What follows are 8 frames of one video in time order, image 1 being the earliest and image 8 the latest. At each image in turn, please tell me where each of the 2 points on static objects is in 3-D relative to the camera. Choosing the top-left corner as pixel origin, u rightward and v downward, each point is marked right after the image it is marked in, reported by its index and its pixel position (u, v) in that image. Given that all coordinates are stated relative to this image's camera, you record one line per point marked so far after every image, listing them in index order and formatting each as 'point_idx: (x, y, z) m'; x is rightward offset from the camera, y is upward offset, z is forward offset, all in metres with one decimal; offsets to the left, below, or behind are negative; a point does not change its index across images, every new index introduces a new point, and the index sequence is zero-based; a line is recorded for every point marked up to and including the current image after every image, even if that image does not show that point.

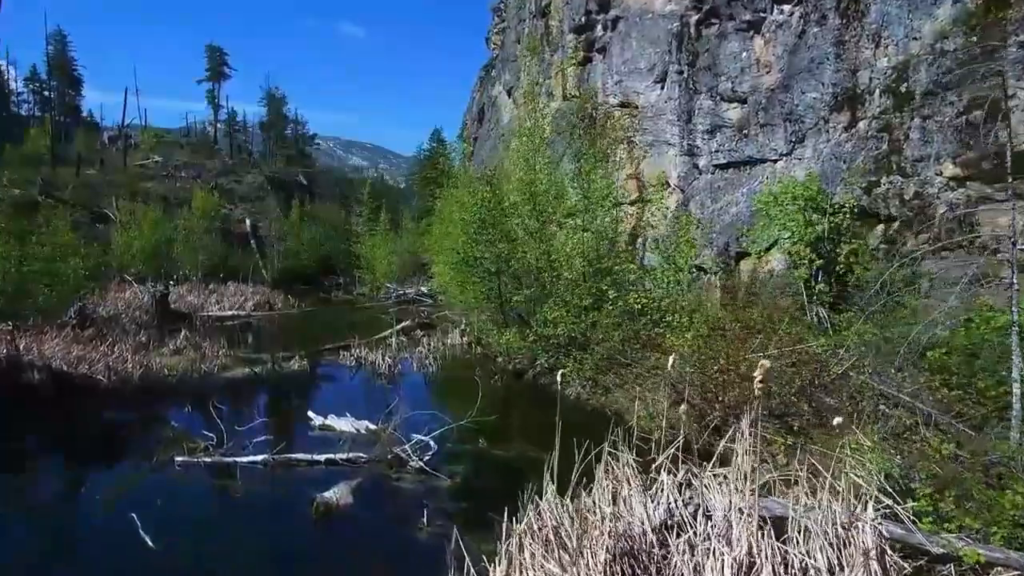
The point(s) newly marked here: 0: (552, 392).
0: (+1.0, -2.8, +16.2) m
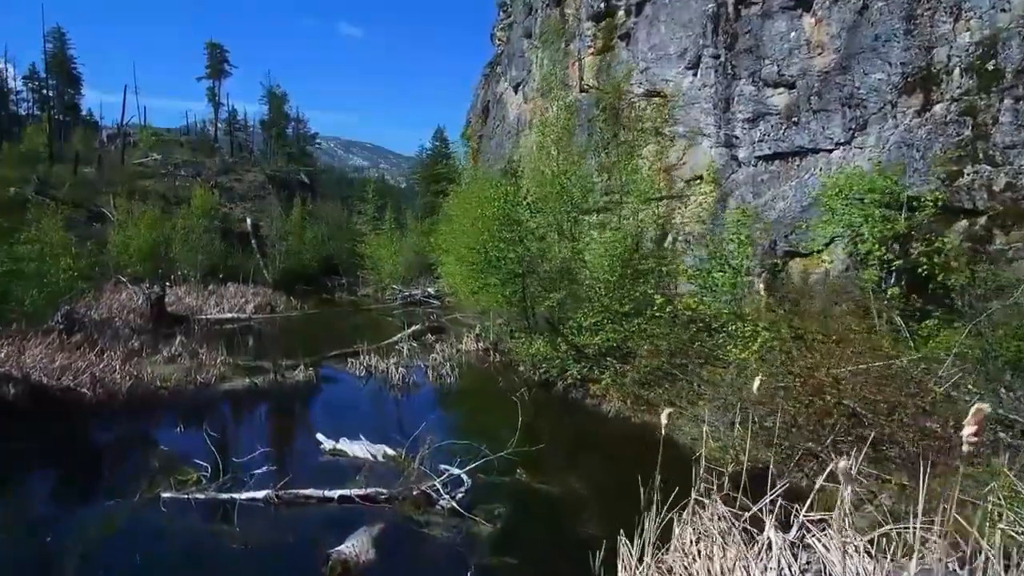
0: (+1.7, -2.8, +14.6) m
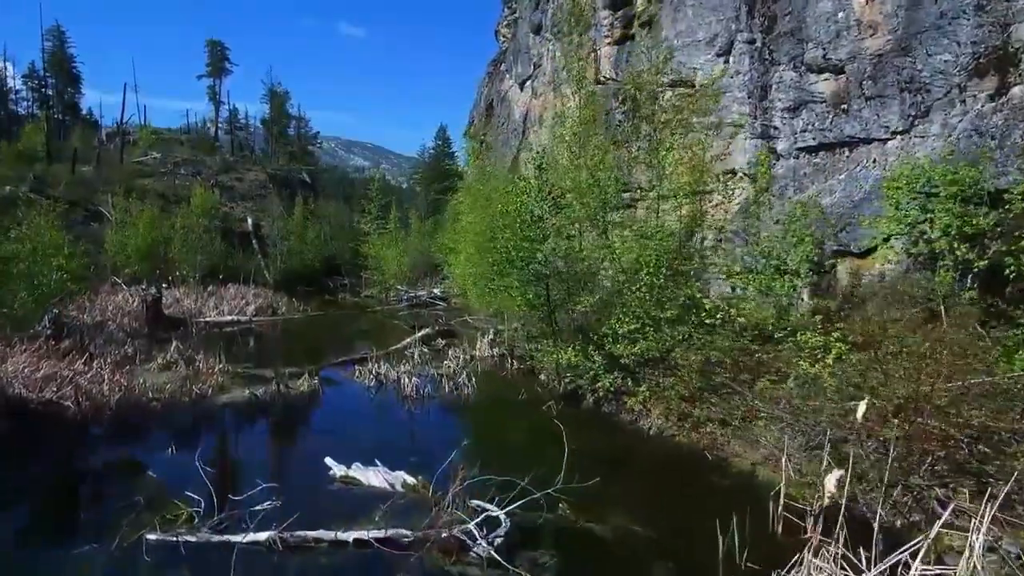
0: (+2.2, -2.9, +13.2) m
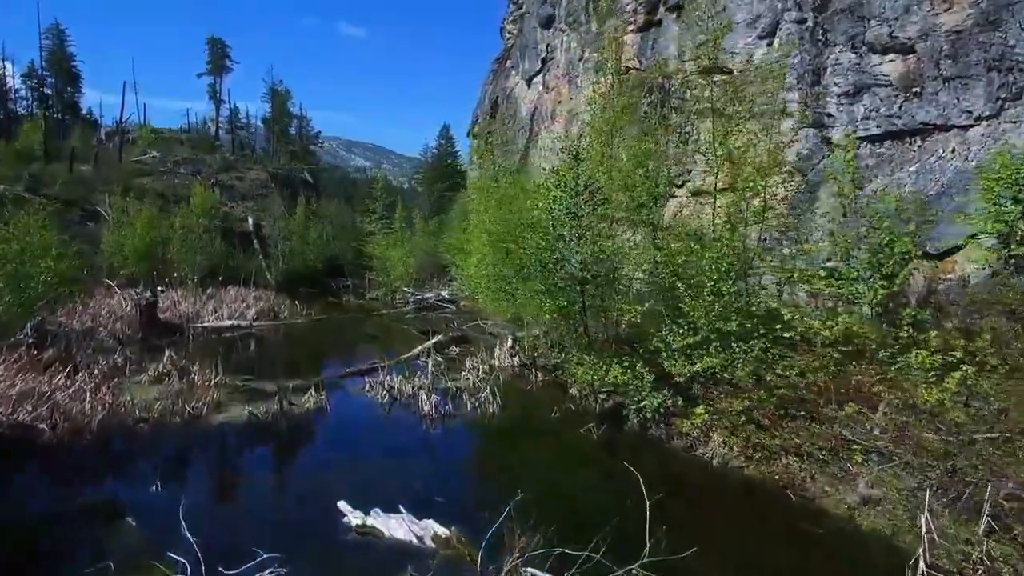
0: (+2.9, -3.0, +11.6) m
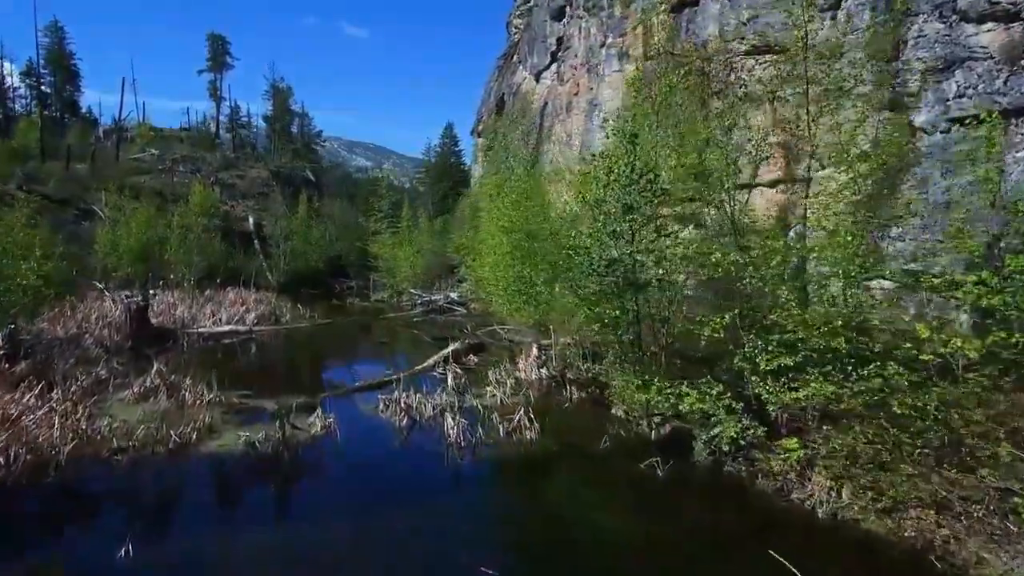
0: (+3.7, -3.1, +9.6) m
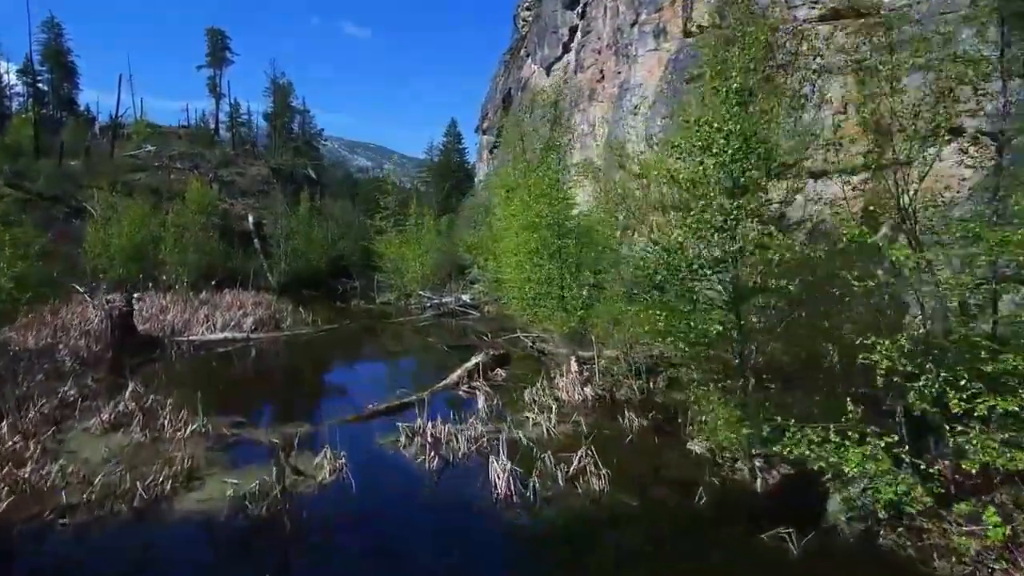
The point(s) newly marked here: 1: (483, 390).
0: (+4.6, -3.3, +7.0) m
1: (-0.7, -2.5, +15.0) m
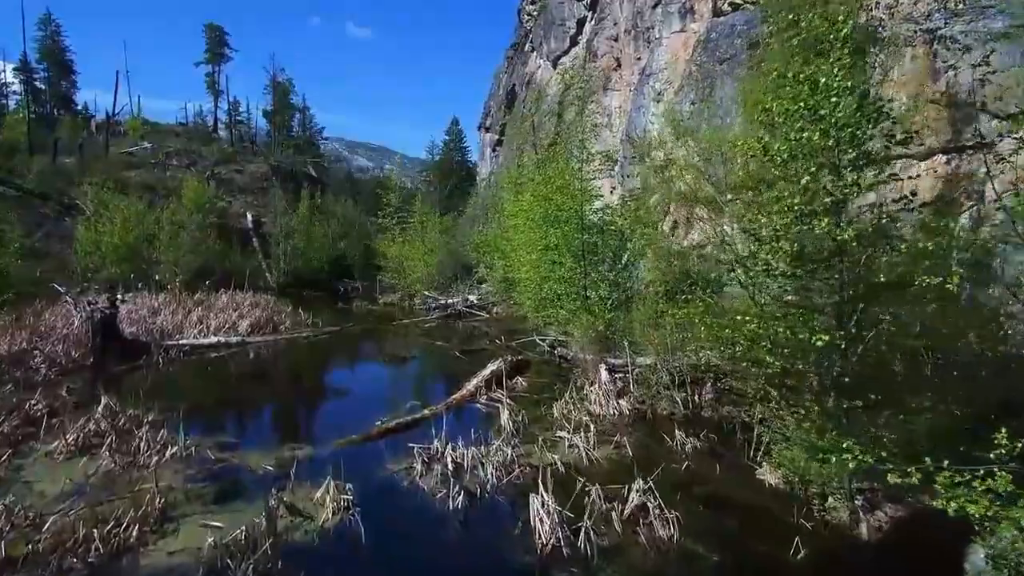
0: (+5.2, -3.3, +5.3) m
1: (-0.2, -2.5, +13.2) m
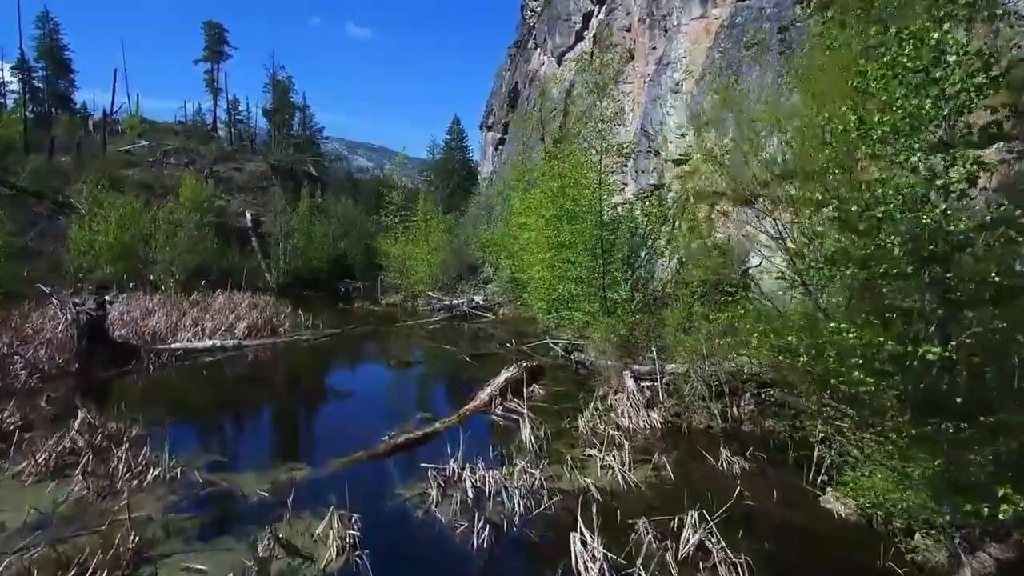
0: (+5.6, -3.3, +4.1) m
1: (+0.2, -2.5, +12.1) m
